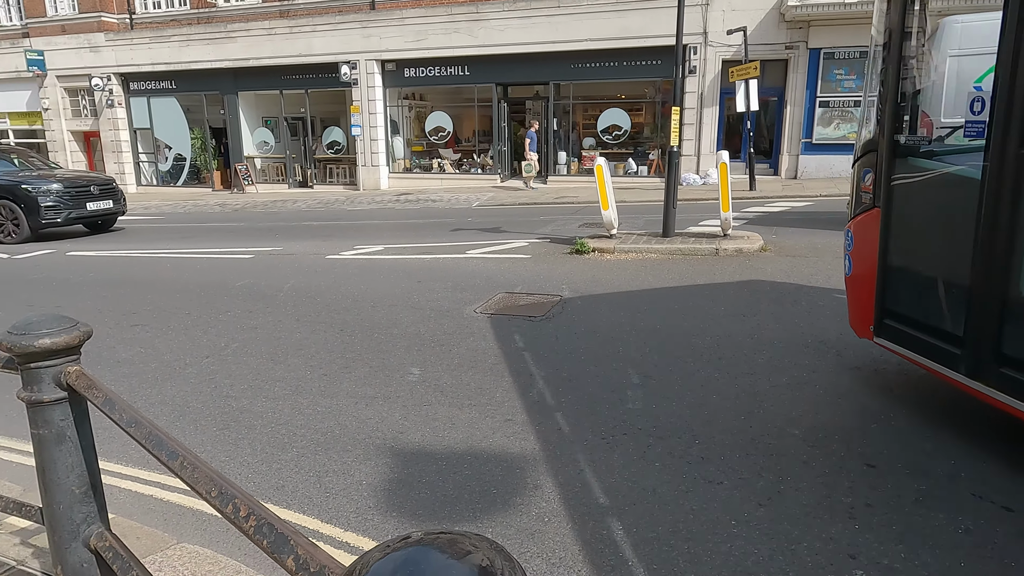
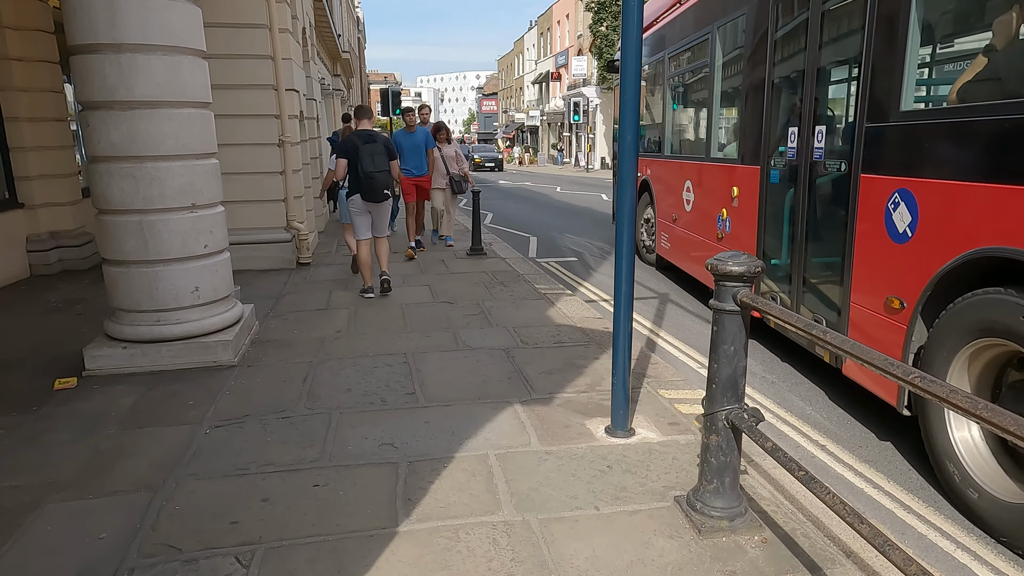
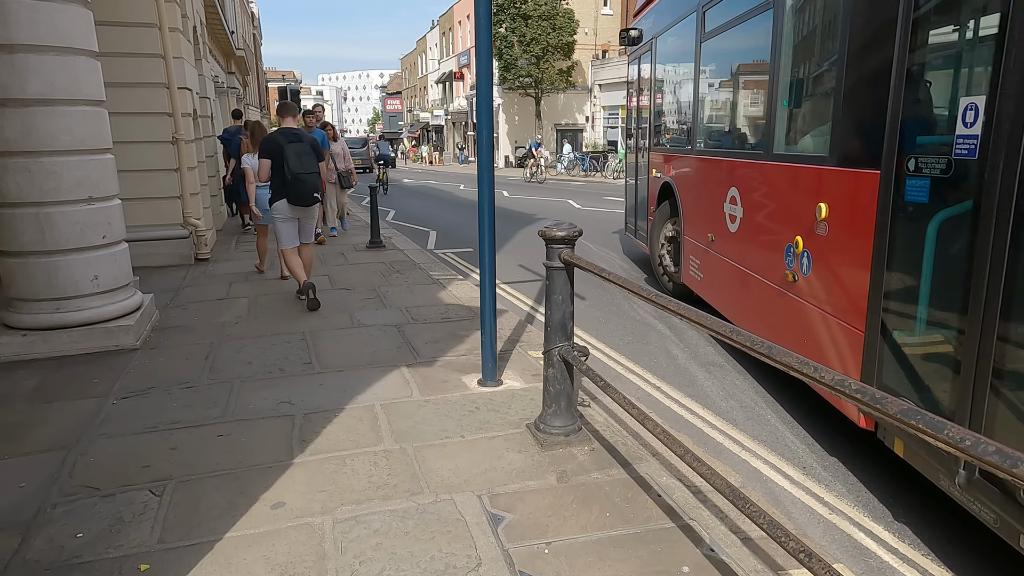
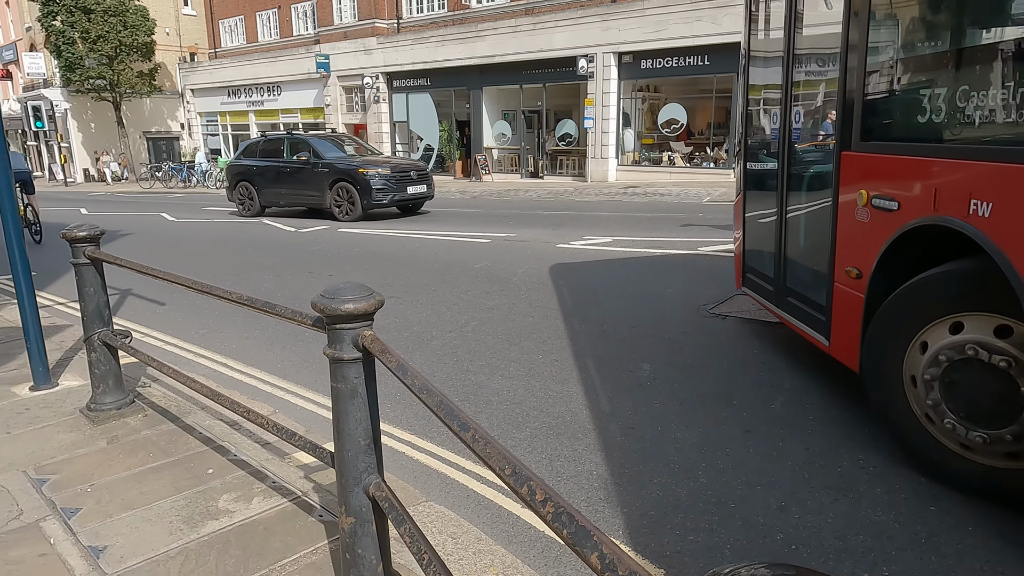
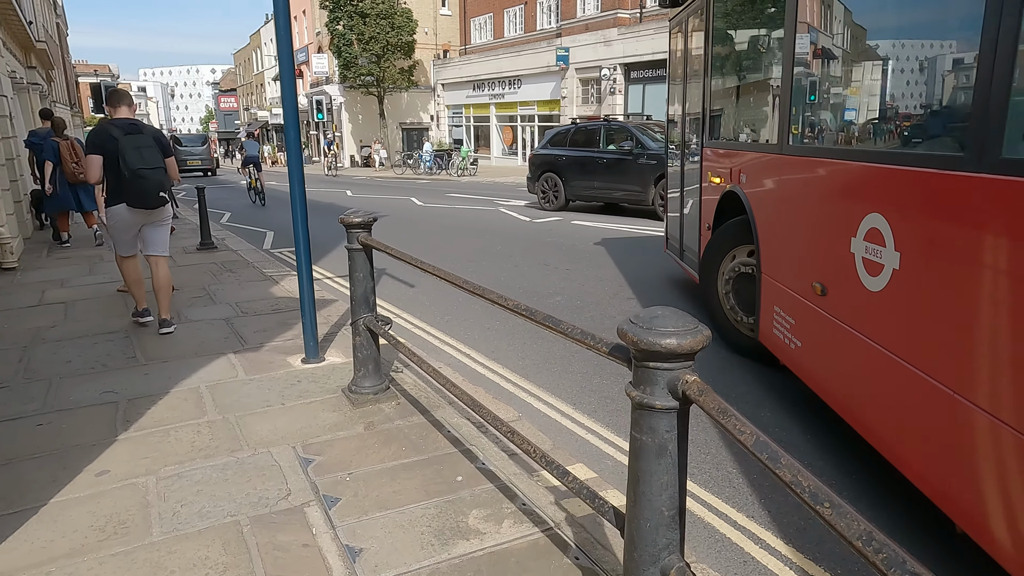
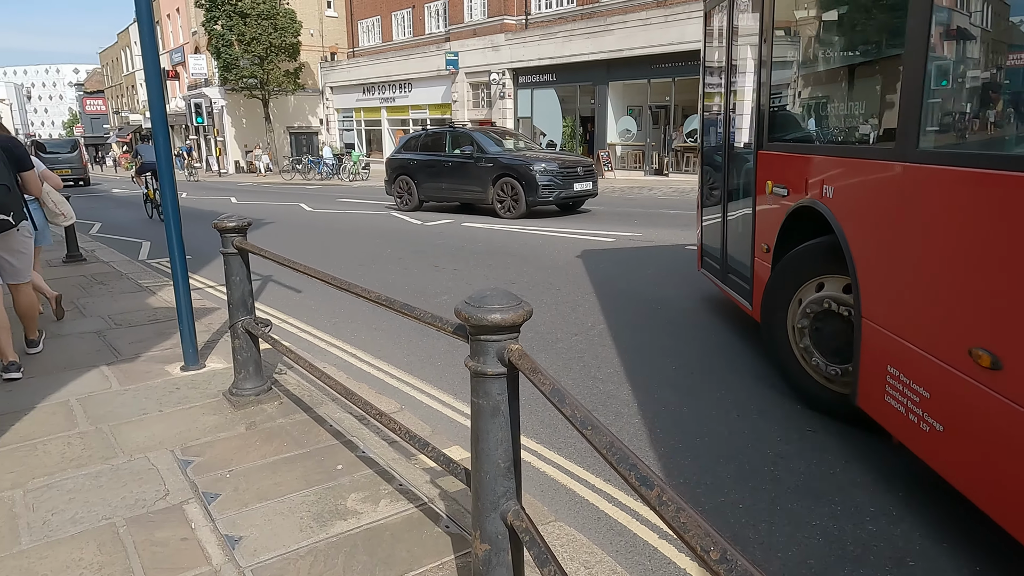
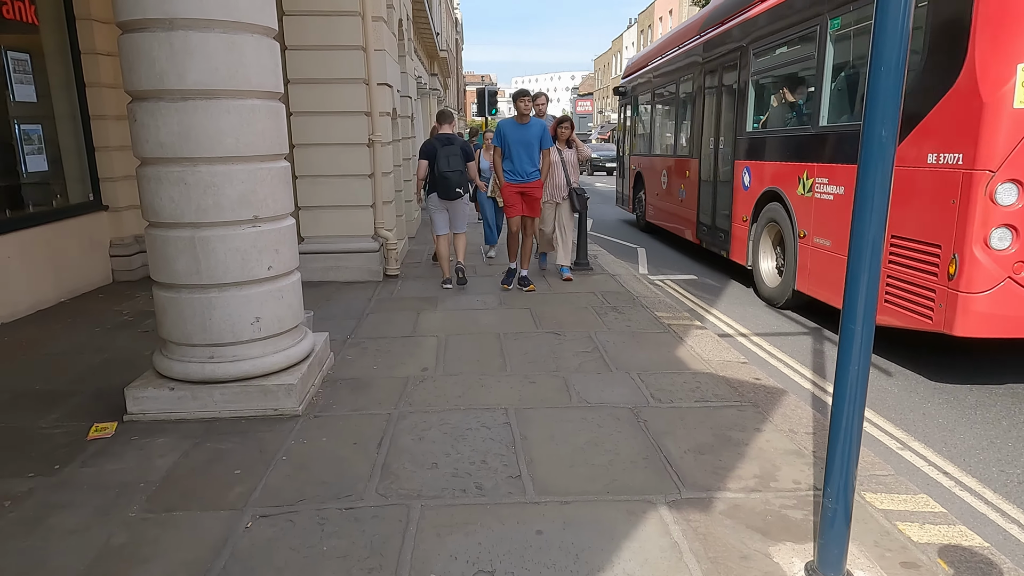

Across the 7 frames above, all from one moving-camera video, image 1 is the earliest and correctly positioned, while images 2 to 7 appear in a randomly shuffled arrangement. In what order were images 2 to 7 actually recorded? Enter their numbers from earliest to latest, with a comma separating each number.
4, 6, 5, 3, 2, 7
